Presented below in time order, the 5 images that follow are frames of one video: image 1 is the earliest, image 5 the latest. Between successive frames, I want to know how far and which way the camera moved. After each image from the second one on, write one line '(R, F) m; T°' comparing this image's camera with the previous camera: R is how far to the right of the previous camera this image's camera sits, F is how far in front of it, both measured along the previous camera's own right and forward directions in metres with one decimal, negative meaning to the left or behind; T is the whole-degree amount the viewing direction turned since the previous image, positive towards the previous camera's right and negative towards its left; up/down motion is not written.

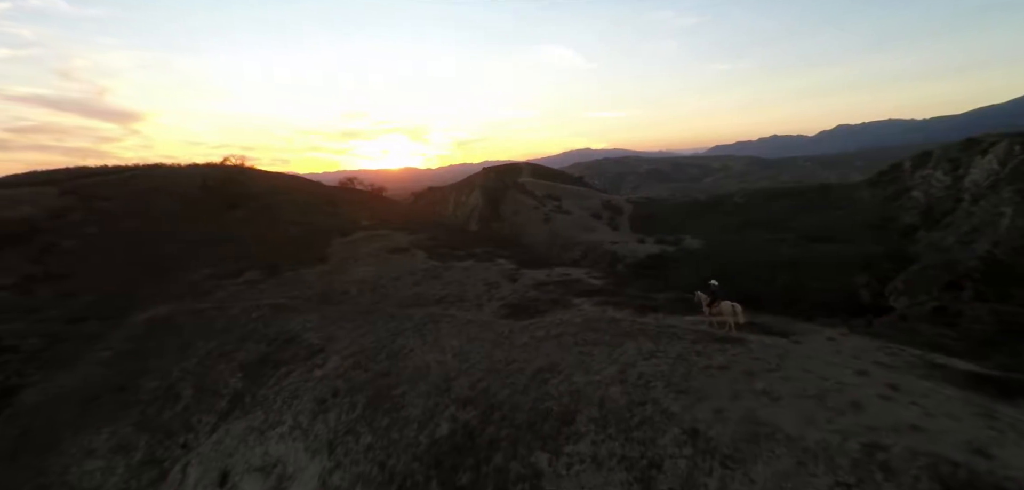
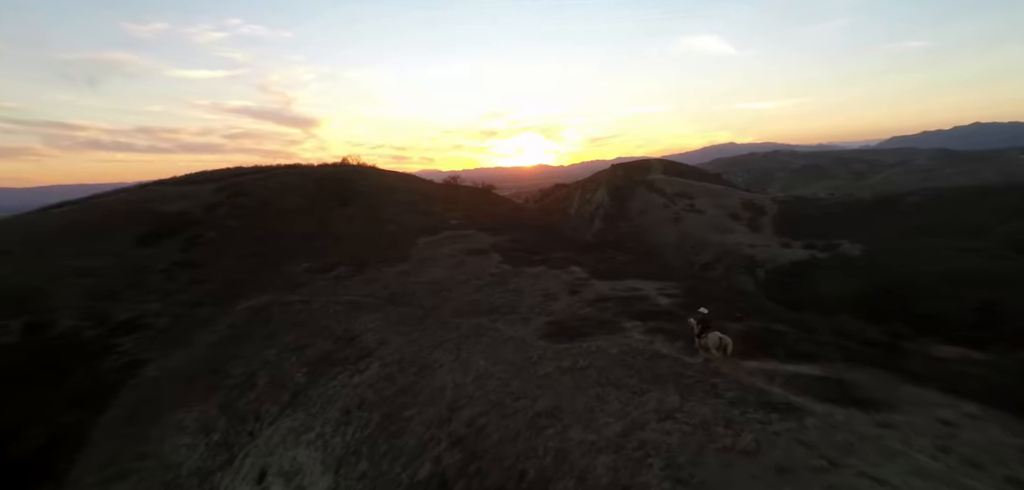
(+1.9, +1.4) m; -13°
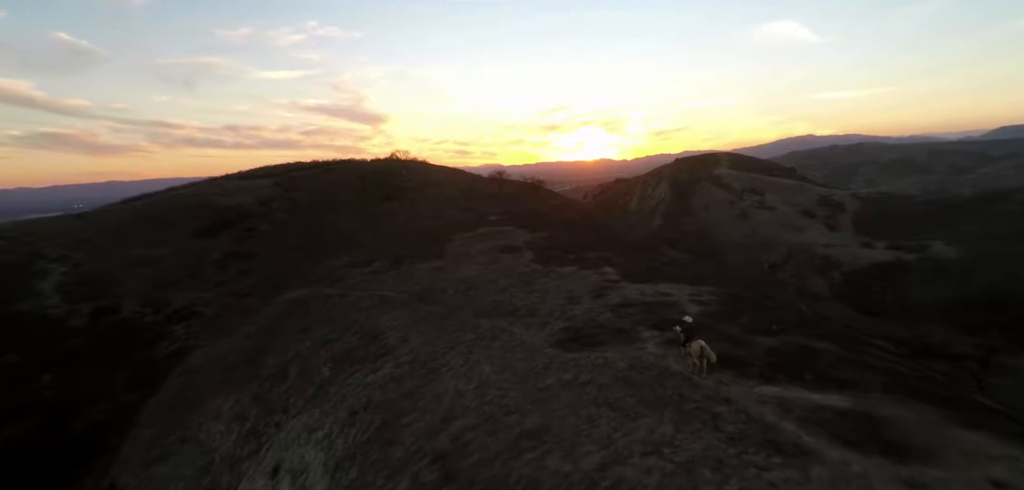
(+1.1, +0.6) m; -6°
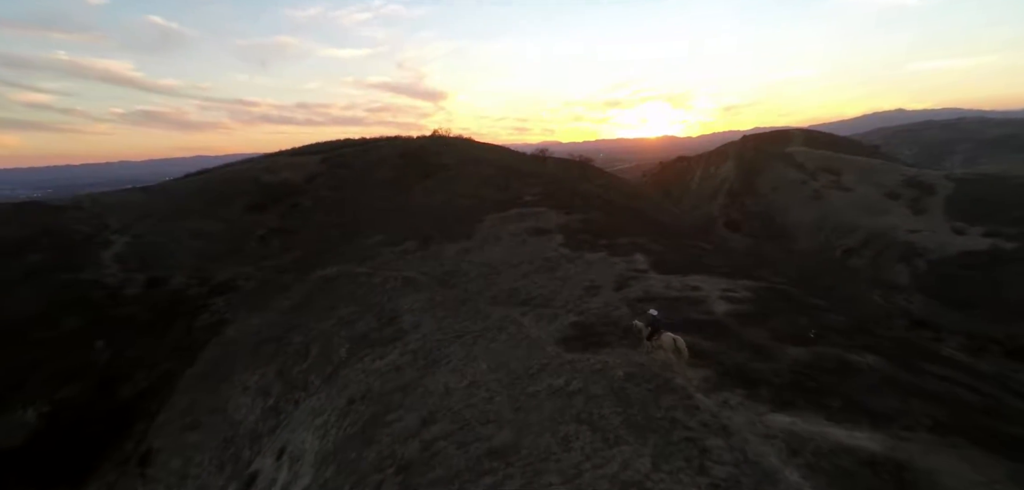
(+1.2, +0.9) m; -6°
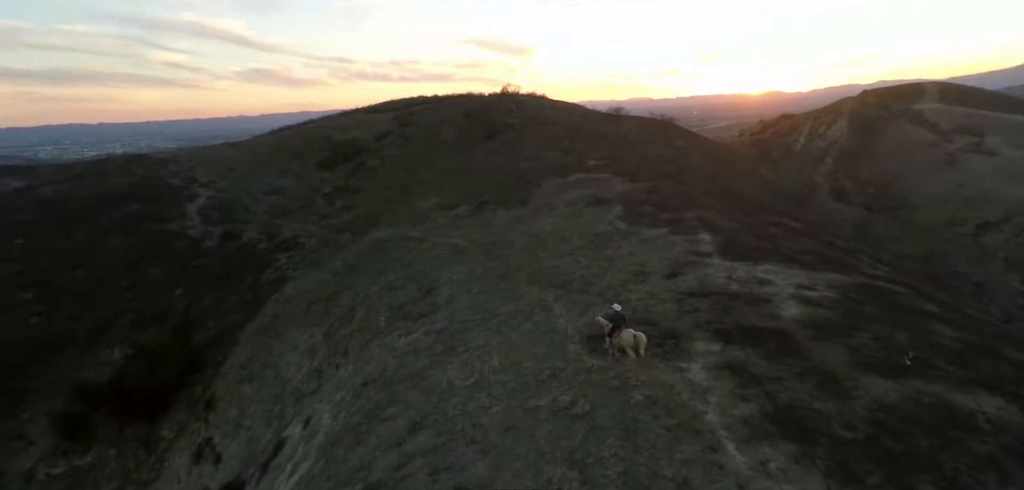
(+1.2, +1.5) m; -9°
